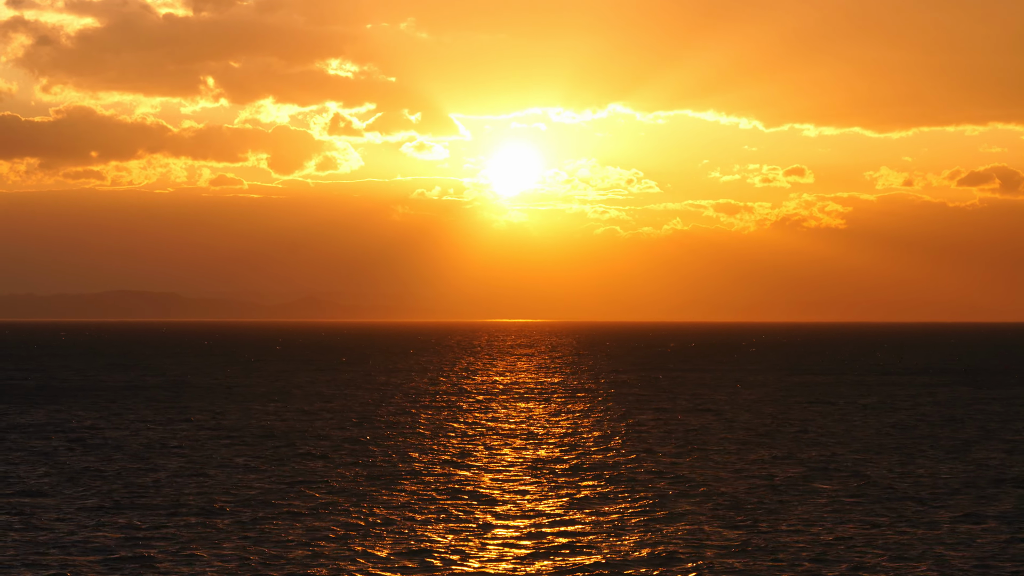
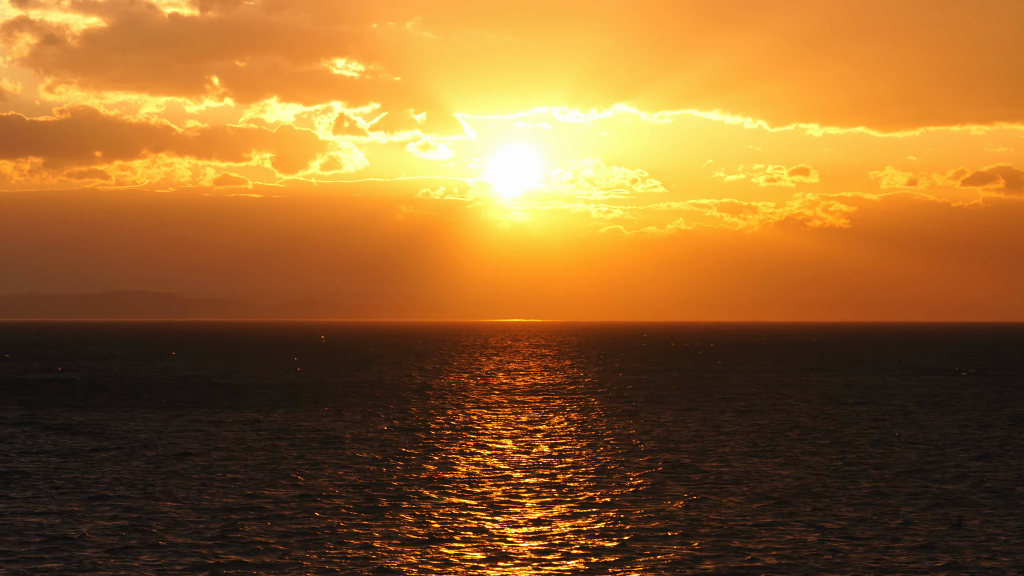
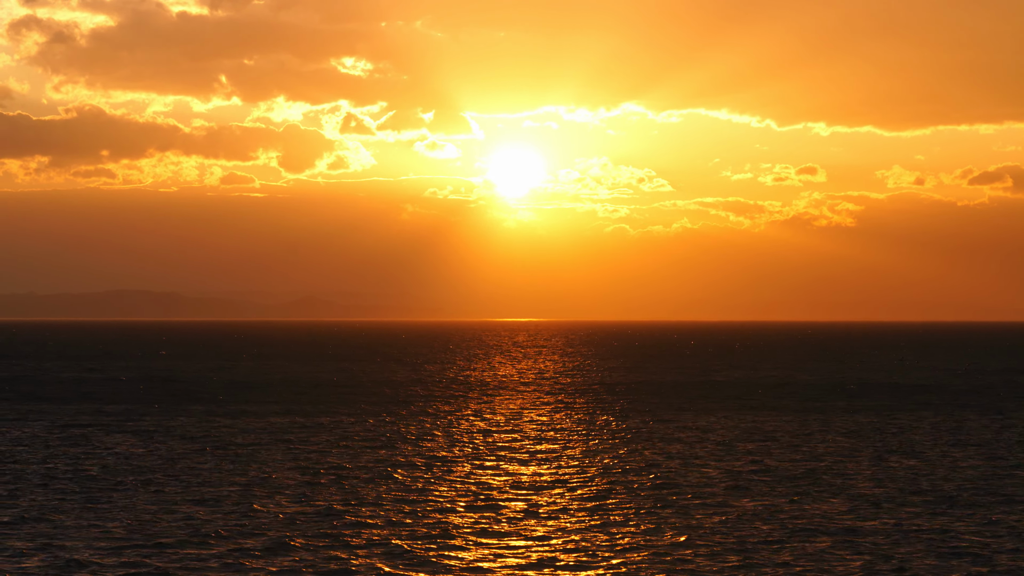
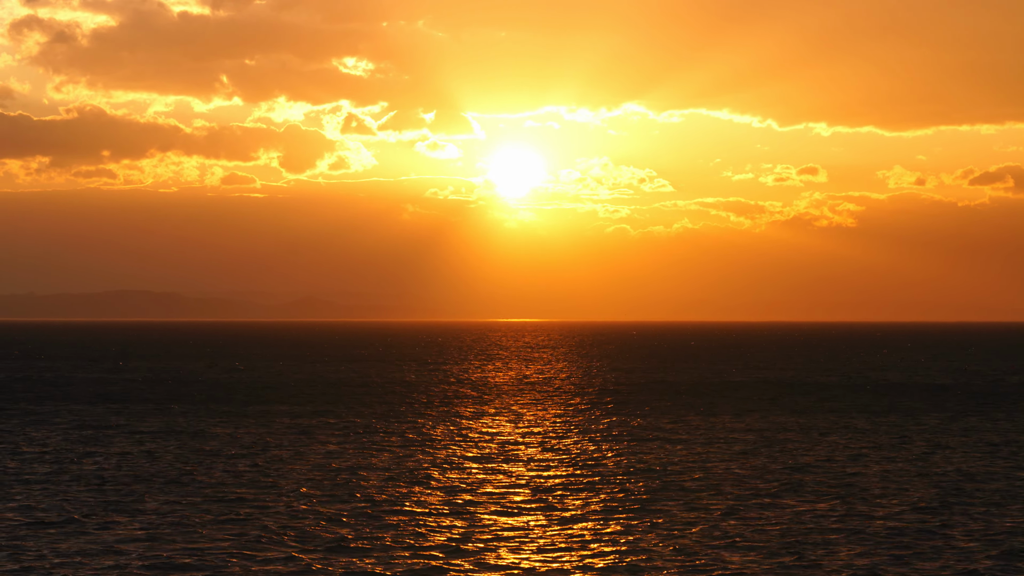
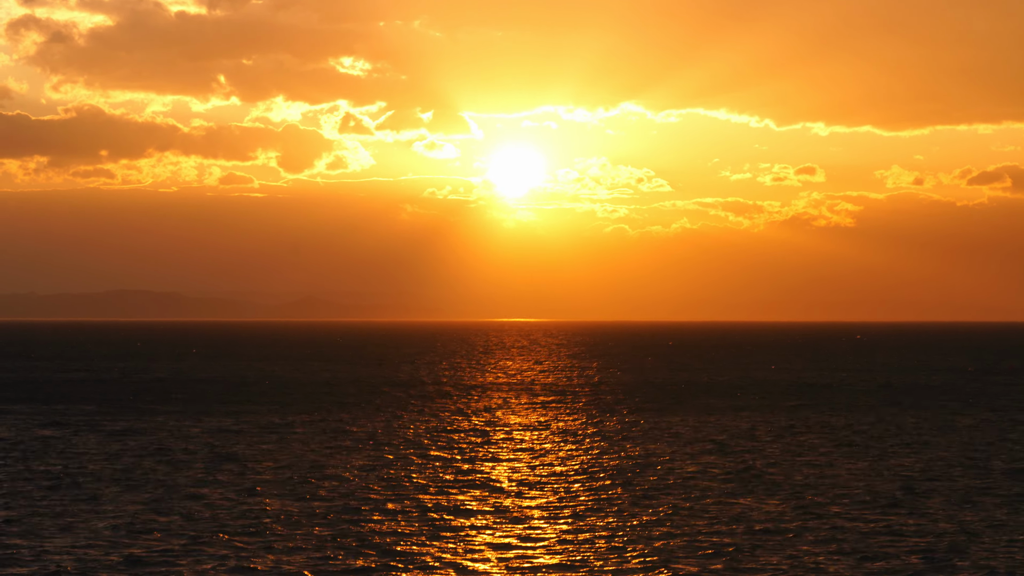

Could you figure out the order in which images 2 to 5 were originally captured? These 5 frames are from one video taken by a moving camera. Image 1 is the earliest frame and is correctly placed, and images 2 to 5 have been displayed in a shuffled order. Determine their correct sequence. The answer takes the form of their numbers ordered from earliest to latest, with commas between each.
2, 5, 3, 4
